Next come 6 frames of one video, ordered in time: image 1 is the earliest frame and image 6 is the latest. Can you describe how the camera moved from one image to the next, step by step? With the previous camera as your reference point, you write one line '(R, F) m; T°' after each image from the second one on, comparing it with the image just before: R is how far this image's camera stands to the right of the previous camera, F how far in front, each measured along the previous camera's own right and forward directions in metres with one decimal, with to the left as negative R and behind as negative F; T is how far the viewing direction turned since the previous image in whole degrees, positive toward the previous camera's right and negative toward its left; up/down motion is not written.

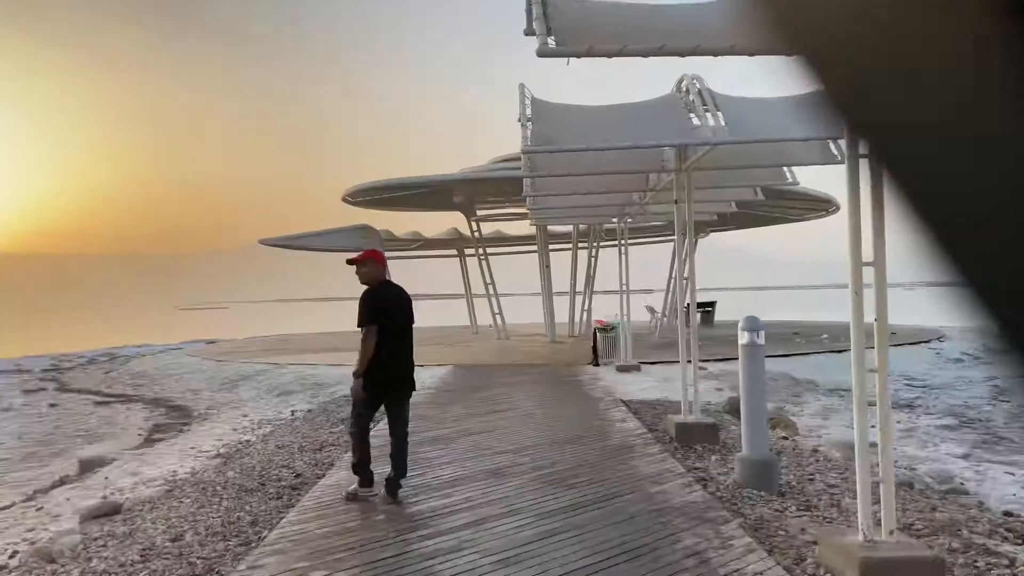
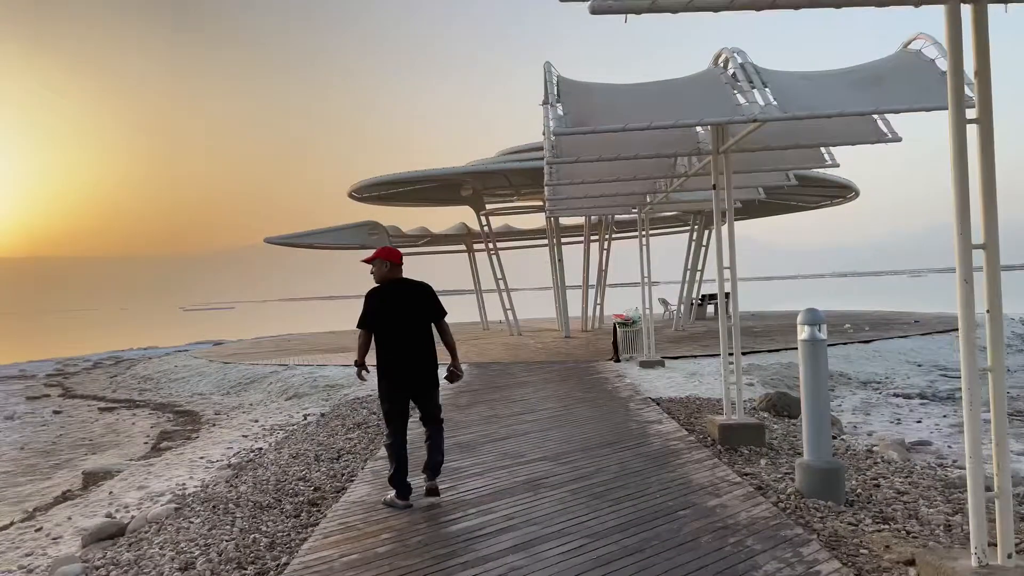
(-0.2, +0.5) m; 0°
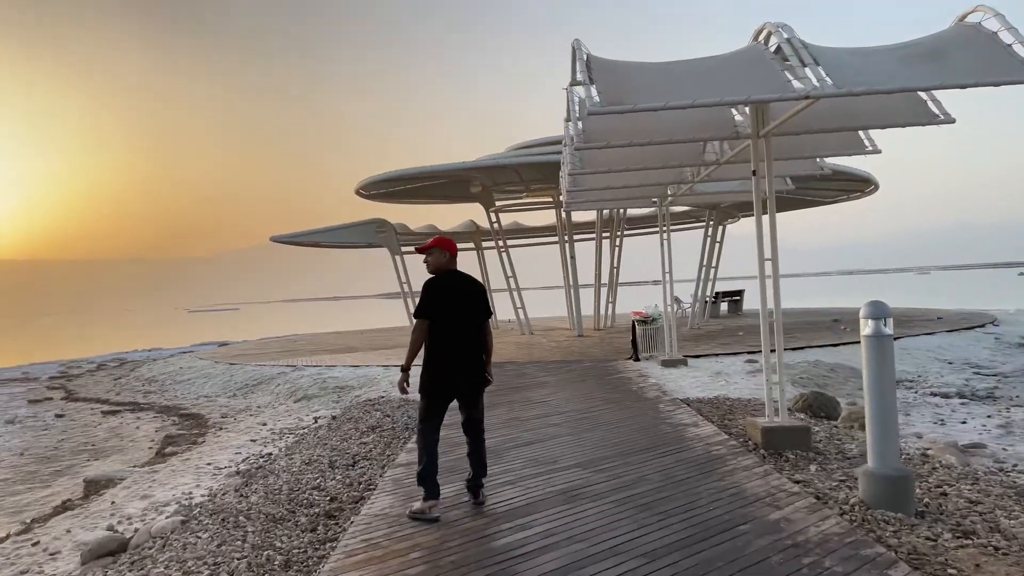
(-0.2, +0.4) m; 0°
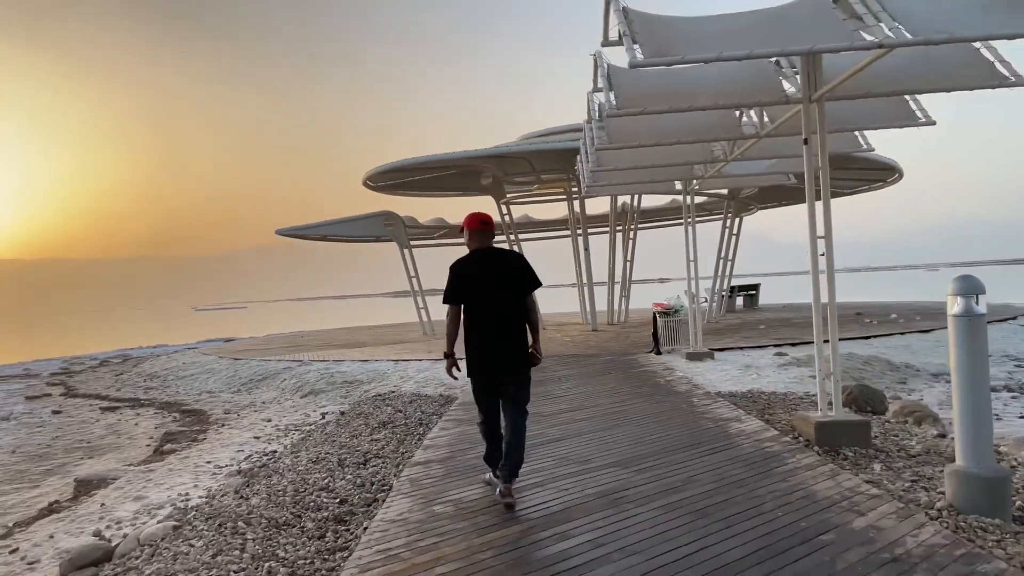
(-0.1, +0.6) m; 0°
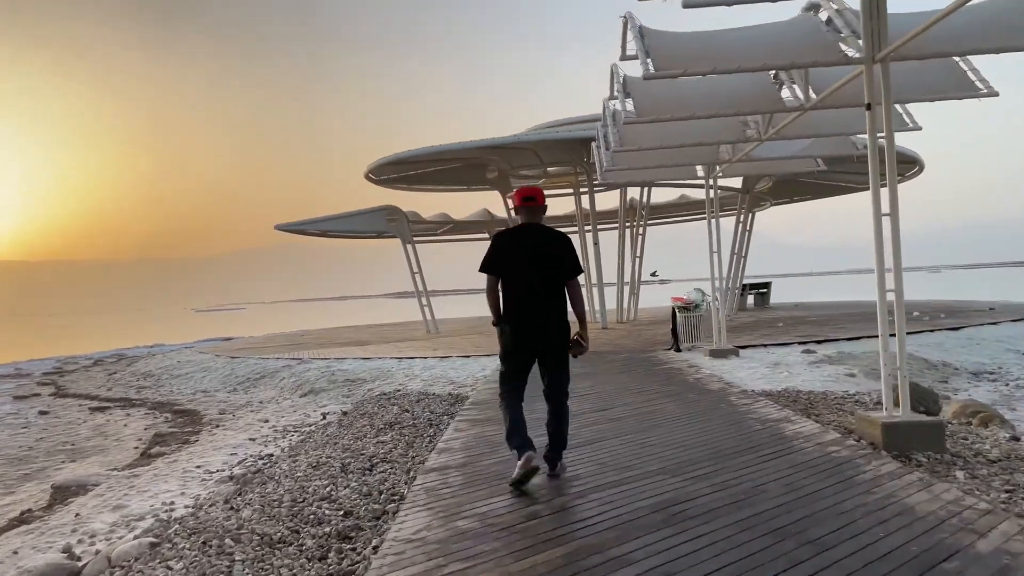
(-0.2, +0.6) m; 0°
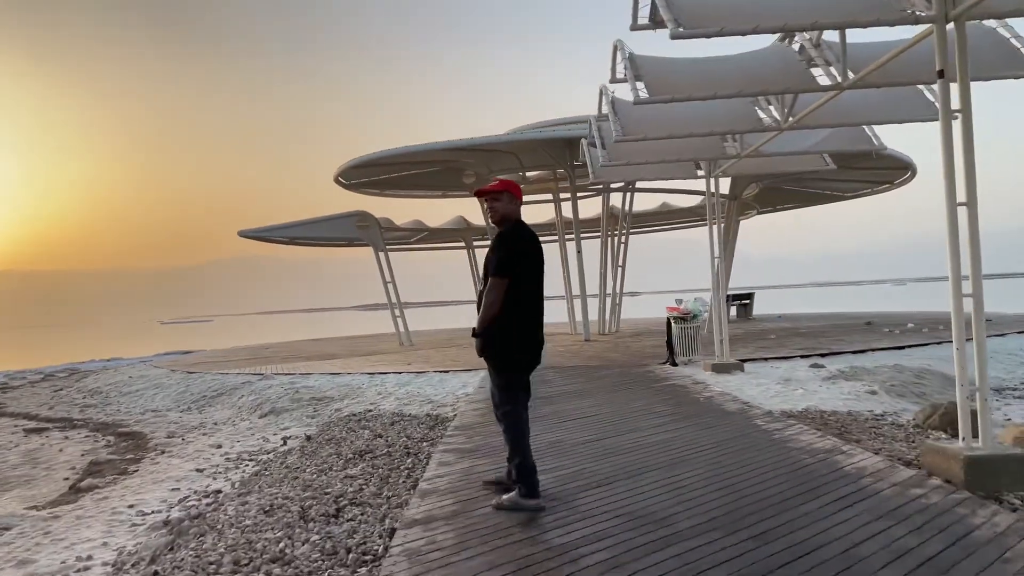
(-0.1, +0.9) m; +2°
